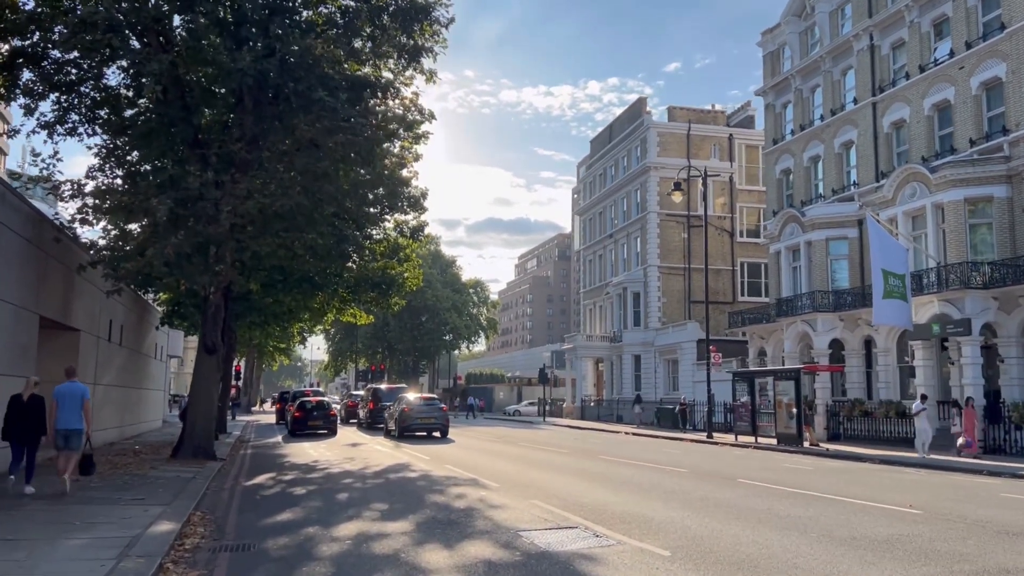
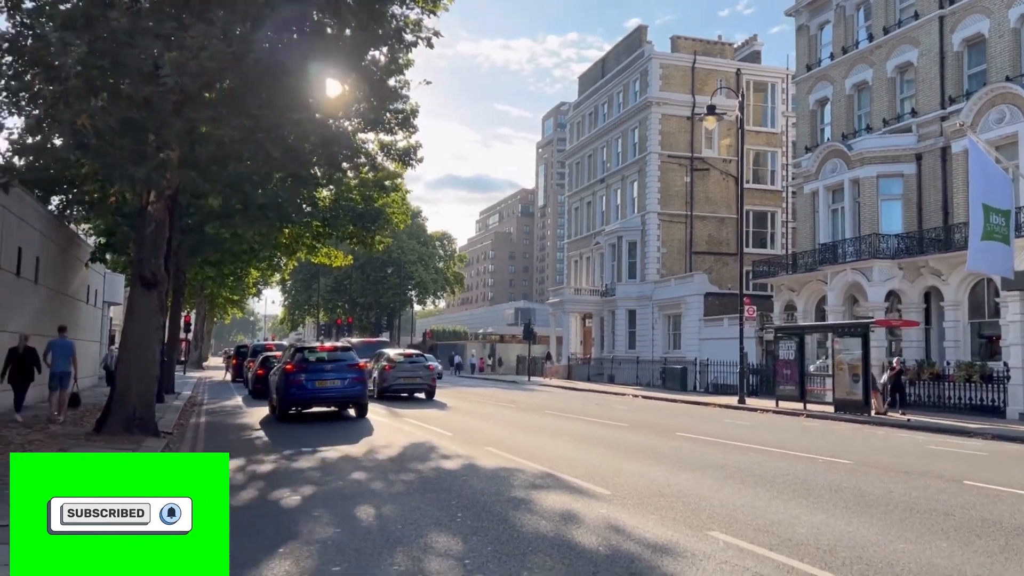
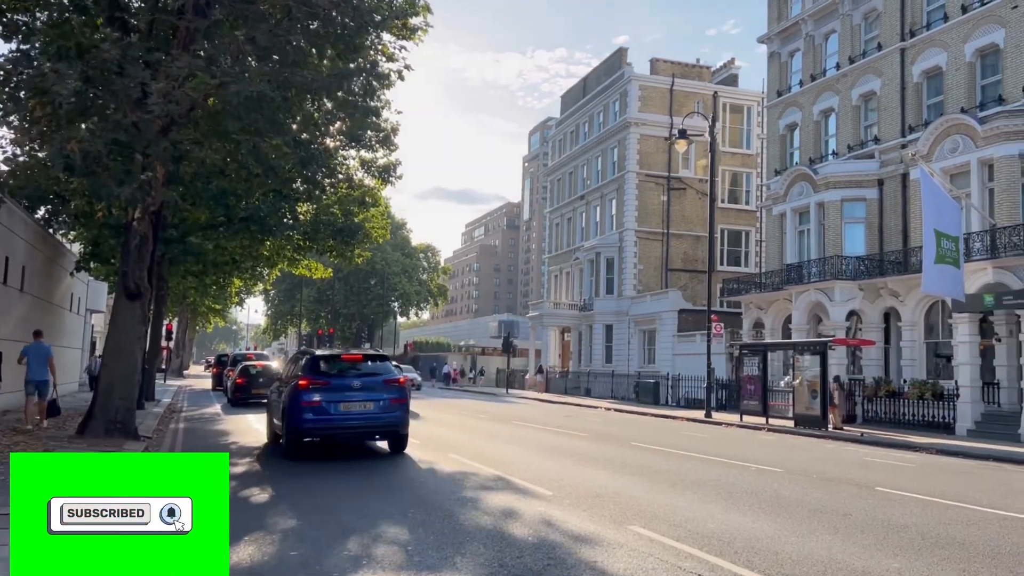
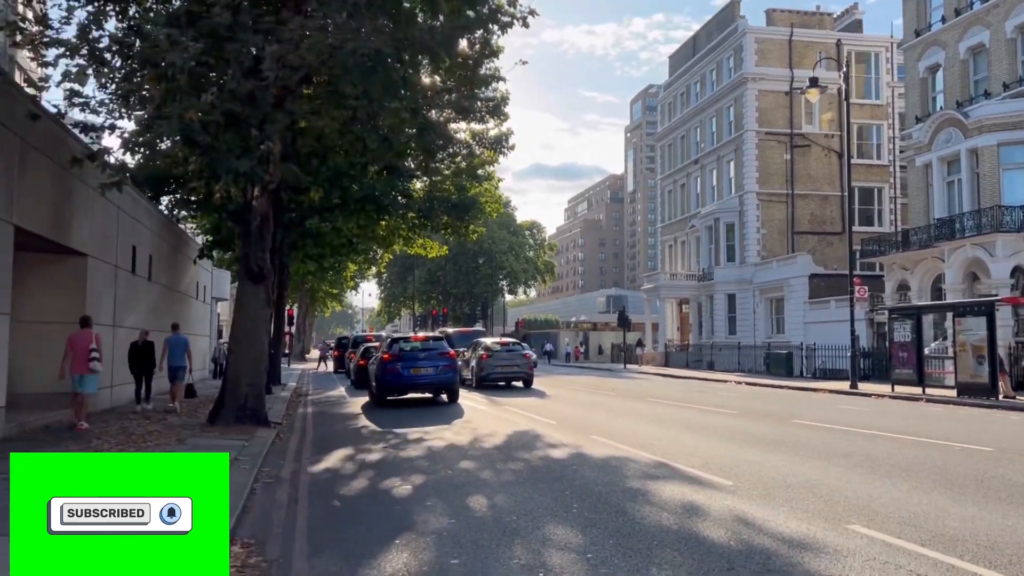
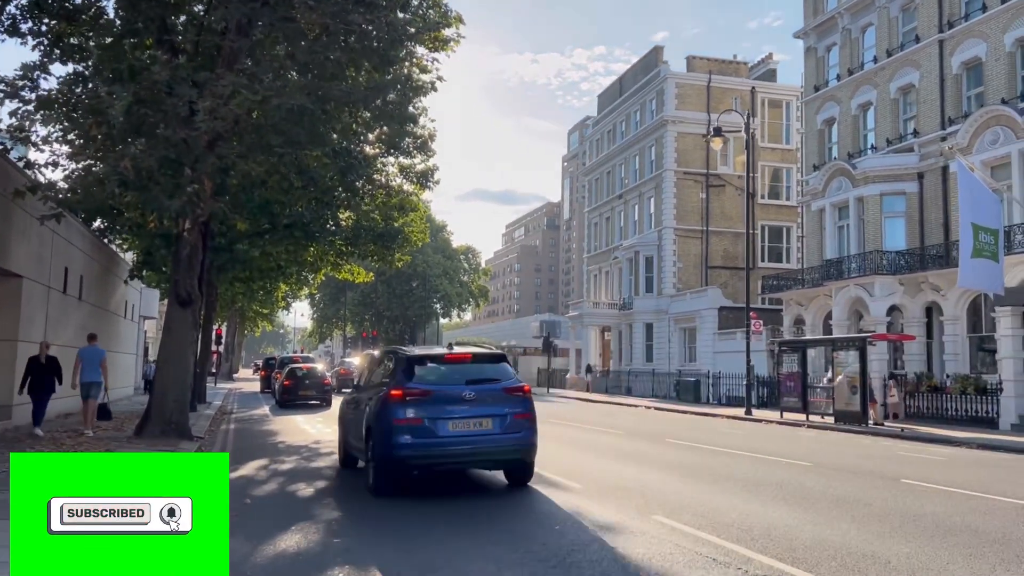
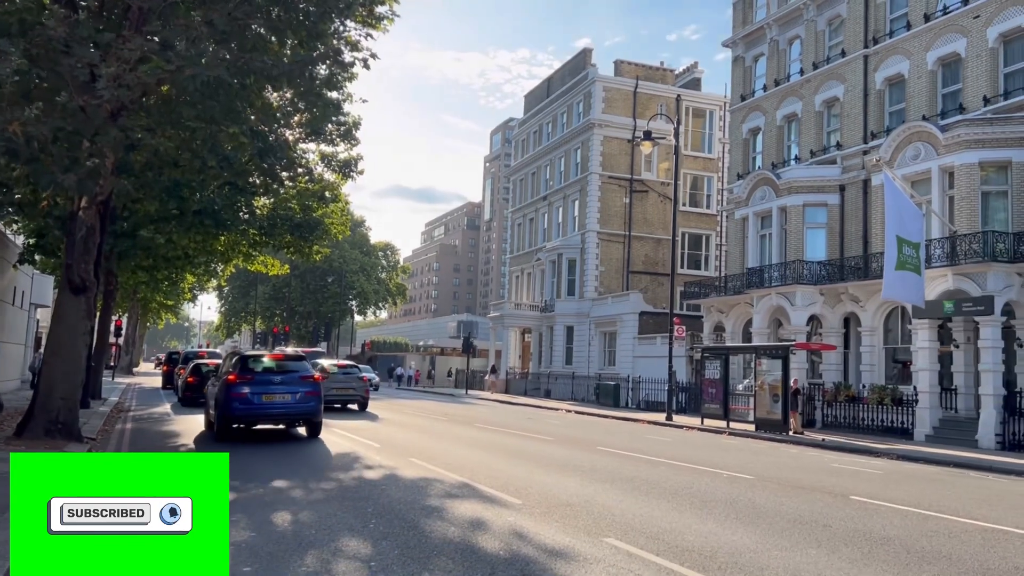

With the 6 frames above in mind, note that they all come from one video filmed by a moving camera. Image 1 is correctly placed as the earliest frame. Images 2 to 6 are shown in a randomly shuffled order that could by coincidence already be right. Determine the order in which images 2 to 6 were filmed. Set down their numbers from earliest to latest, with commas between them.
5, 3, 6, 2, 4
